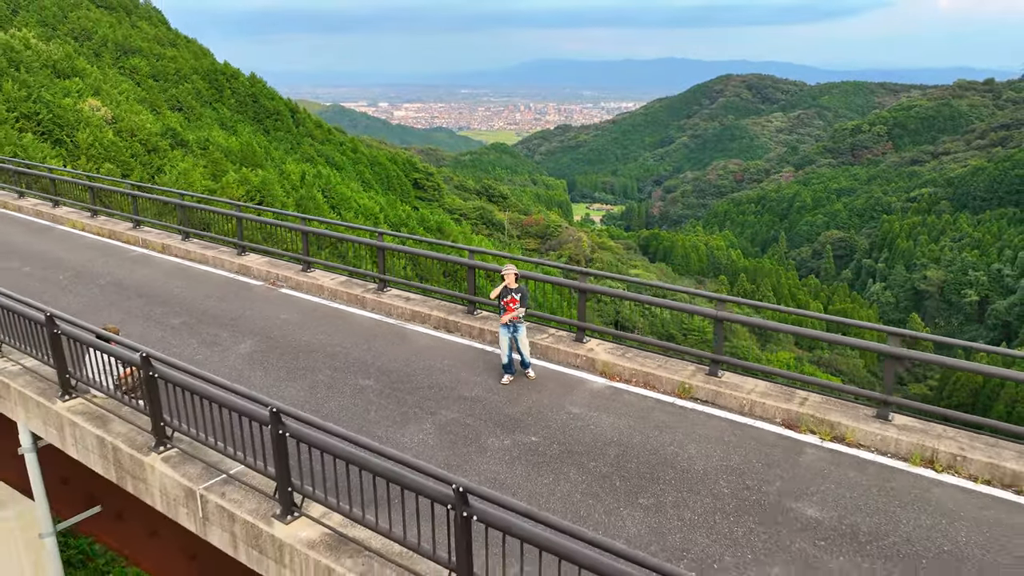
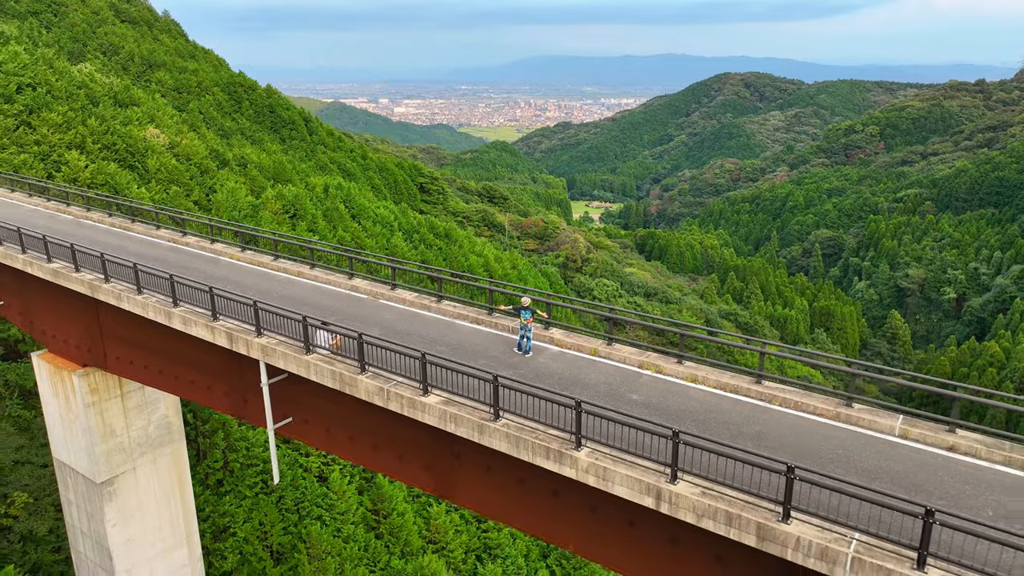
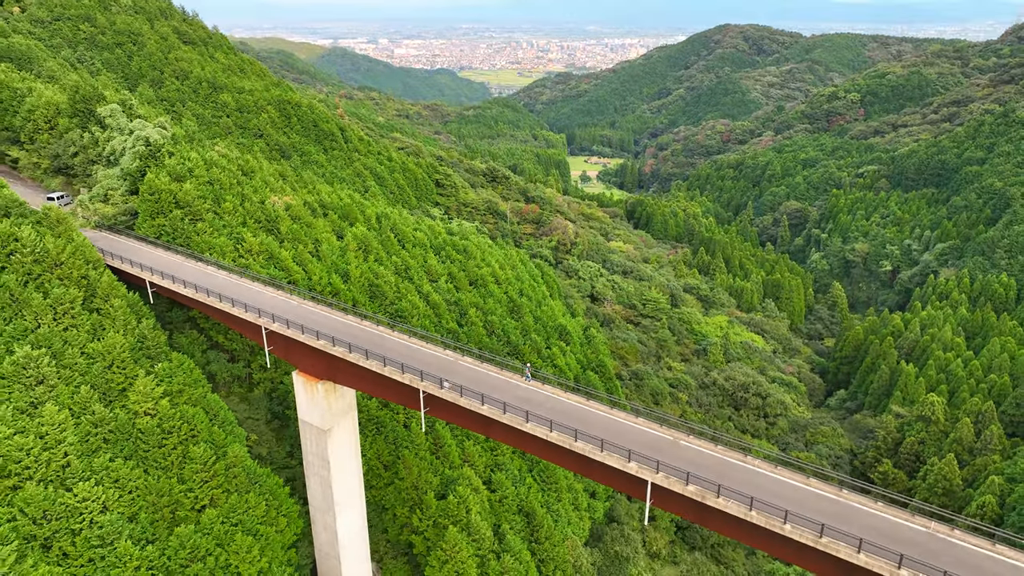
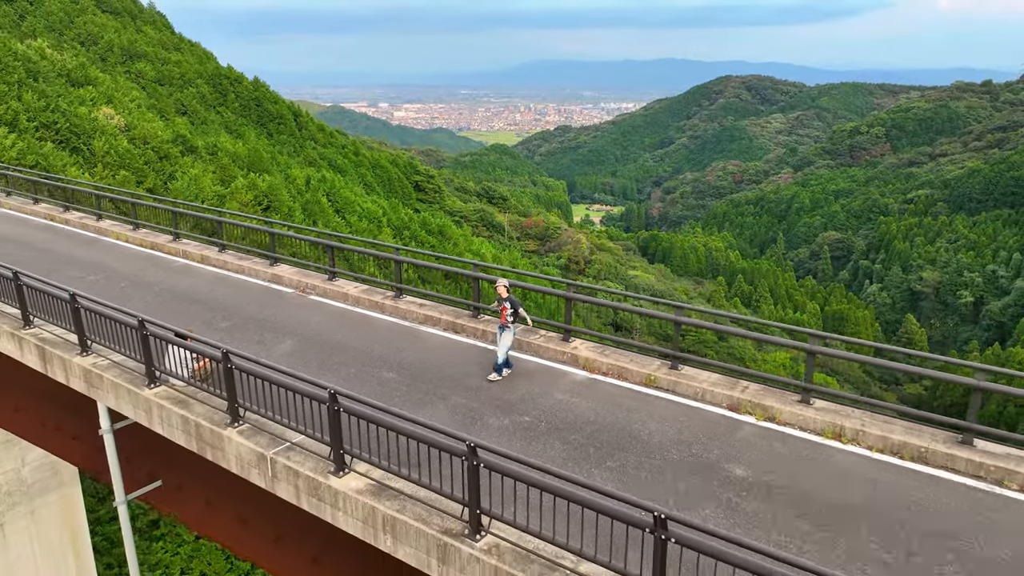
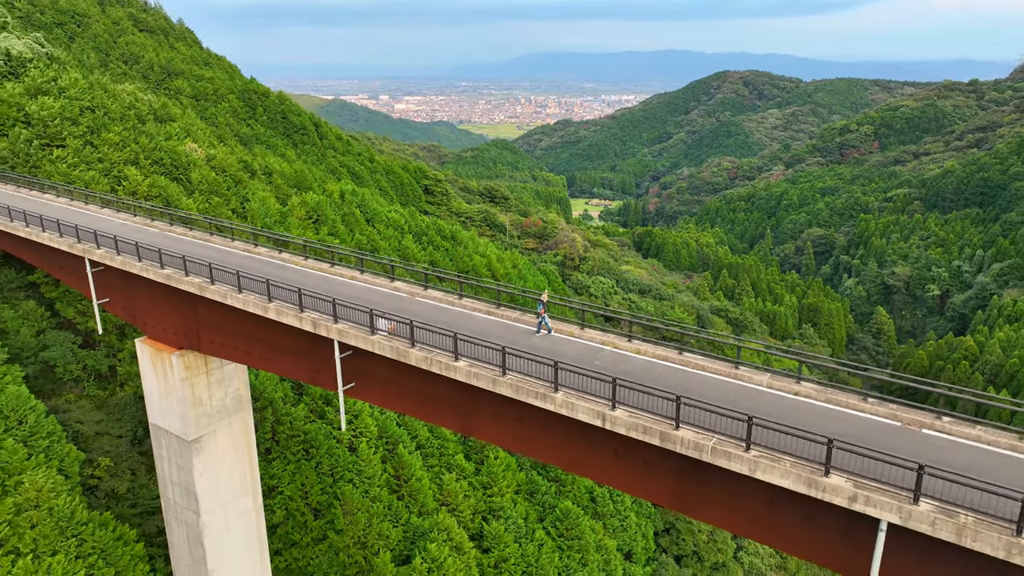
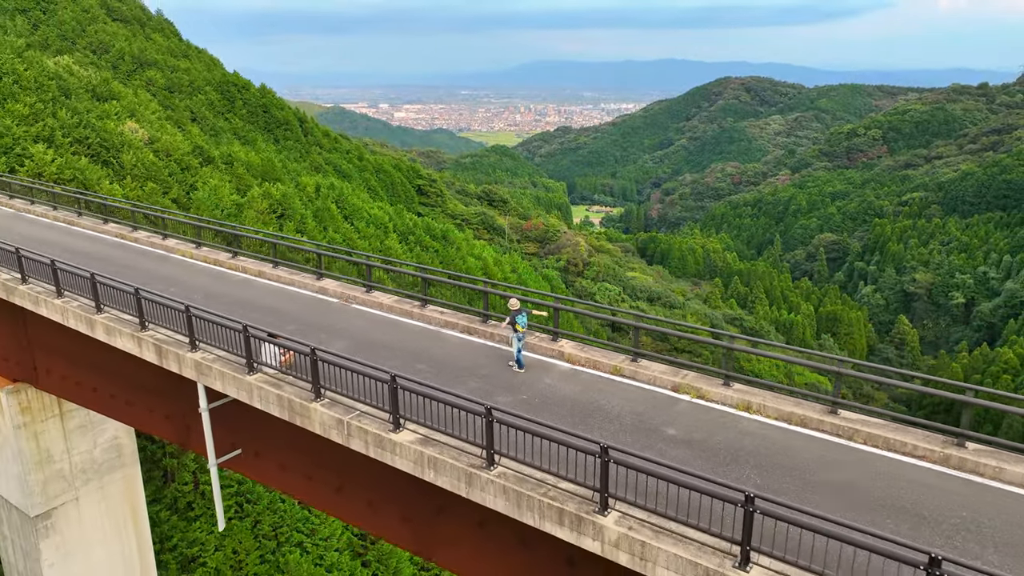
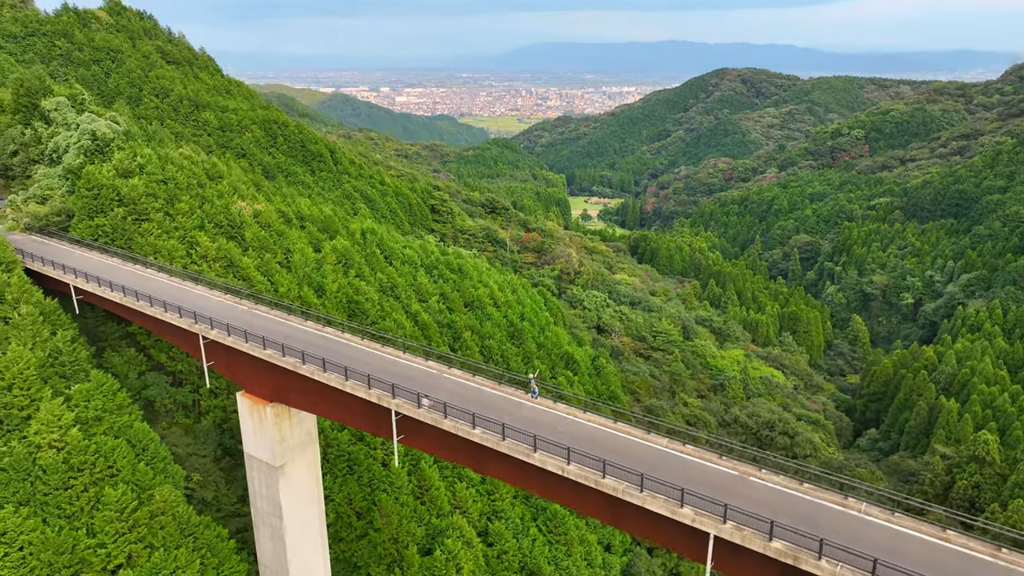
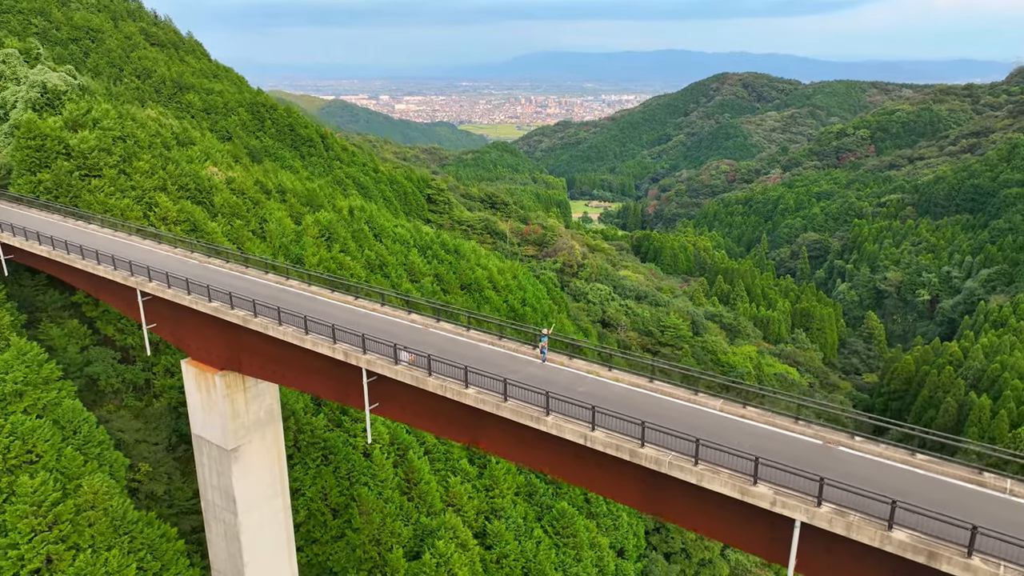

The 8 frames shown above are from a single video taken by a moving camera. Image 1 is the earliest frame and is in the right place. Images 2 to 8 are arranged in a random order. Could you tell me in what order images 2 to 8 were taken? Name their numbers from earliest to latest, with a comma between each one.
4, 6, 2, 5, 8, 7, 3
